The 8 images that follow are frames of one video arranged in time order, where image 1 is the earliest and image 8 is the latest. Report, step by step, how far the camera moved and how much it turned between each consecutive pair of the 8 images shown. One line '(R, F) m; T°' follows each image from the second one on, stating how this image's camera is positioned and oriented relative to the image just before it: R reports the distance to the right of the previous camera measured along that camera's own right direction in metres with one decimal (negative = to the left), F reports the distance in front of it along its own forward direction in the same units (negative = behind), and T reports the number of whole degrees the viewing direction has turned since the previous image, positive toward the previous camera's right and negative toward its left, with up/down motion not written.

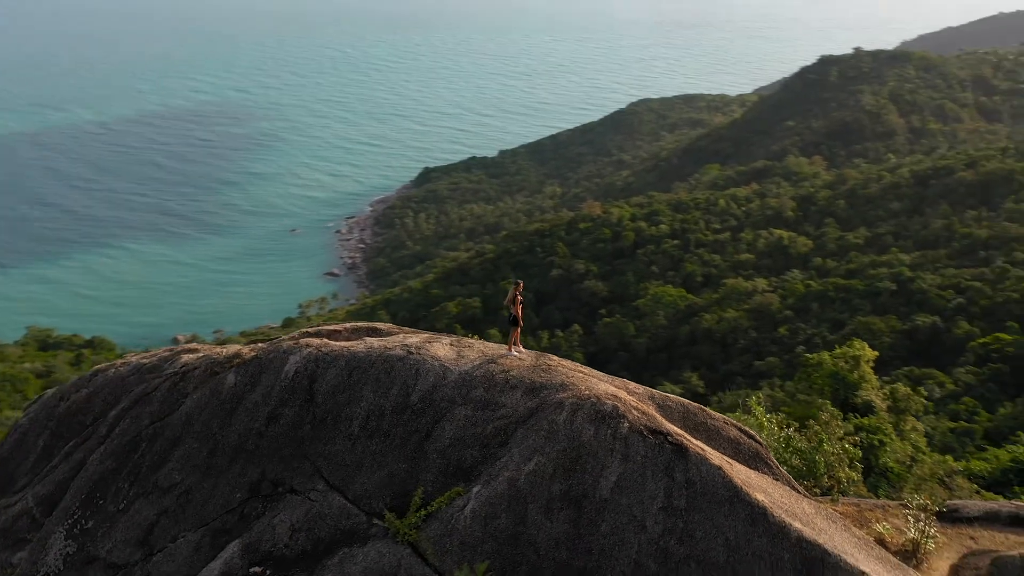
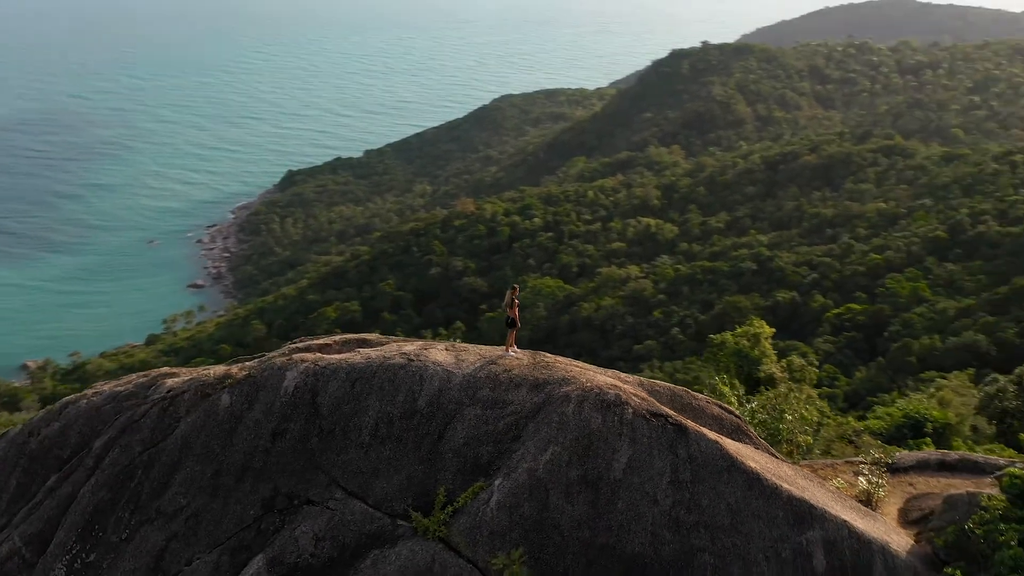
(-0.7, -0.3) m; +9°
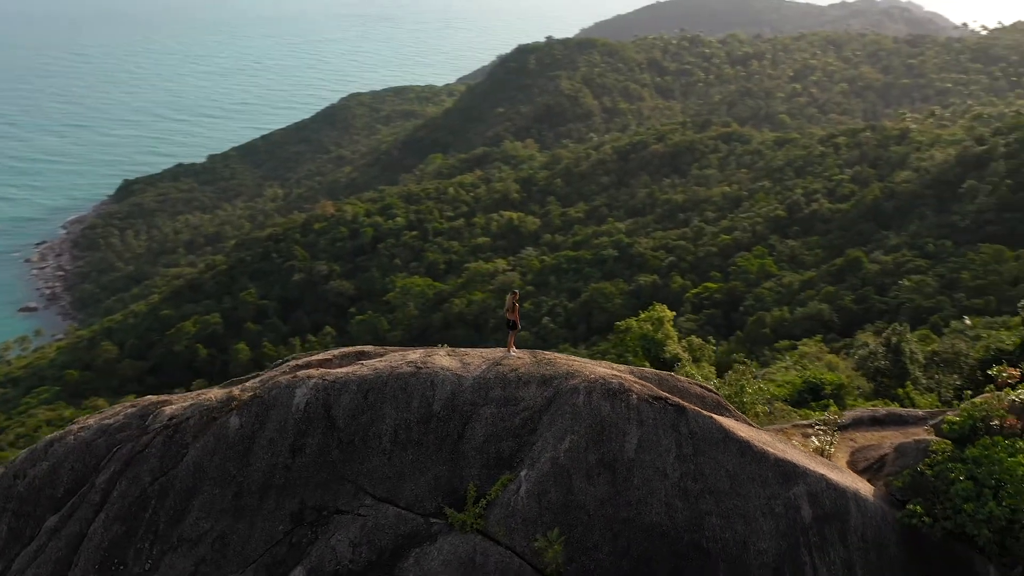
(-0.9, -0.3) m; +10°
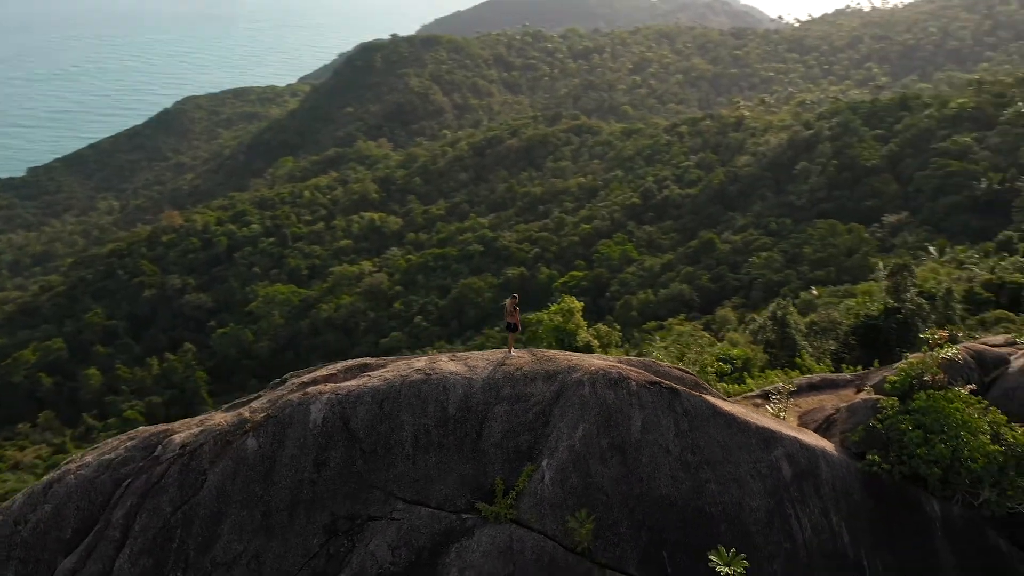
(-0.9, -0.3) m; +10°
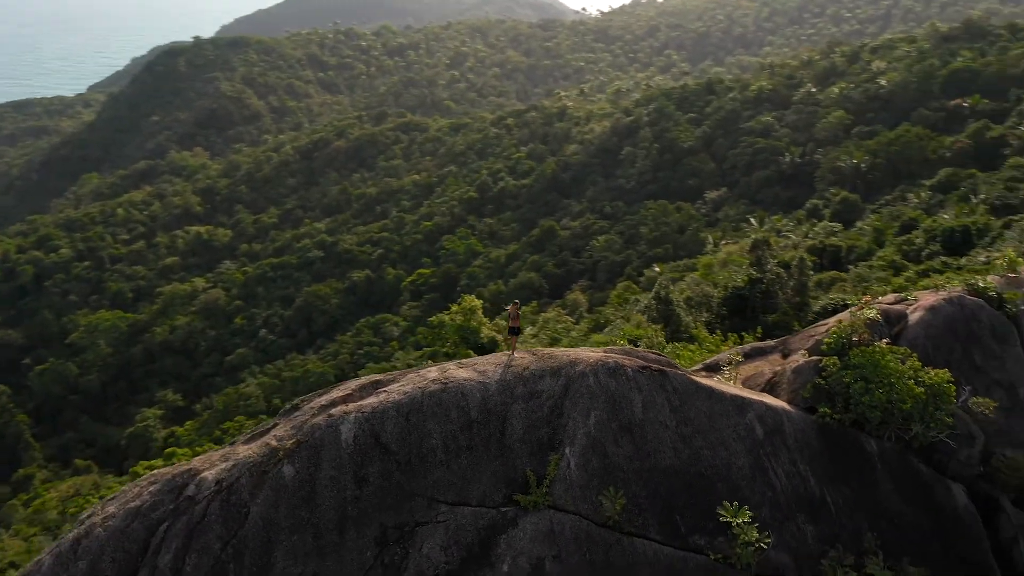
(-1.2, -0.3) m; +12°
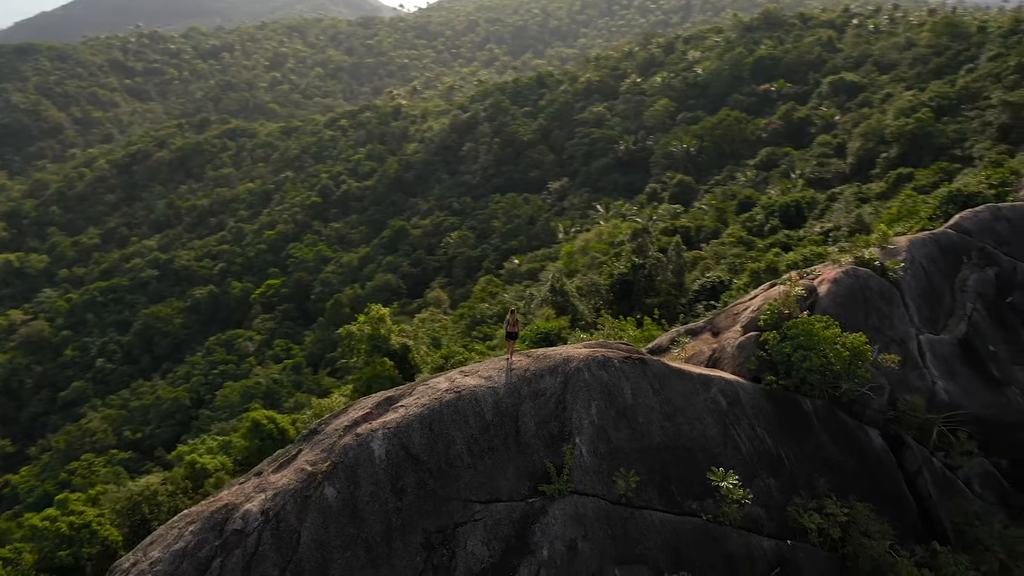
(-1.2, -0.3) m; +11°
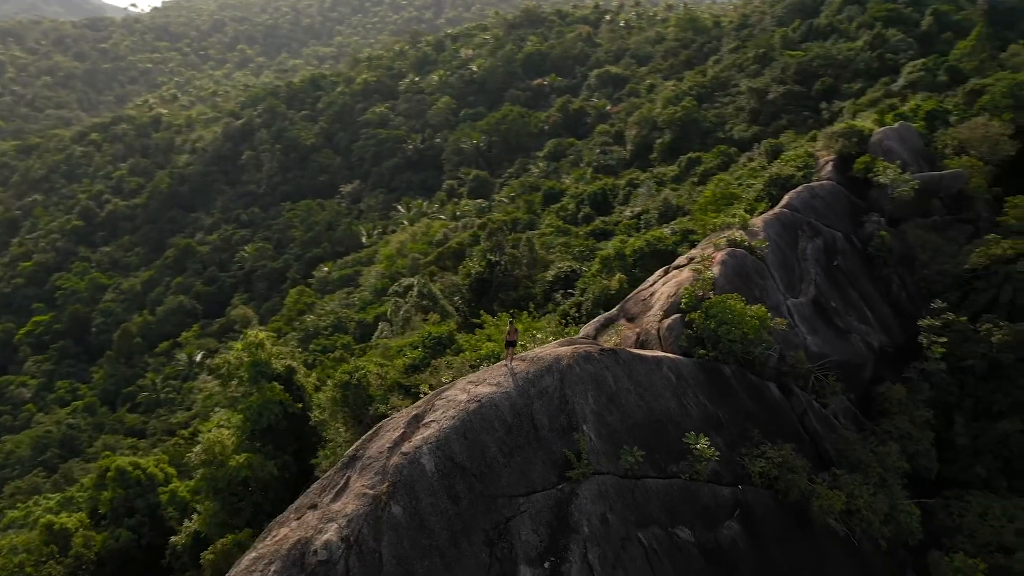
(-1.8, -0.4) m; +16°
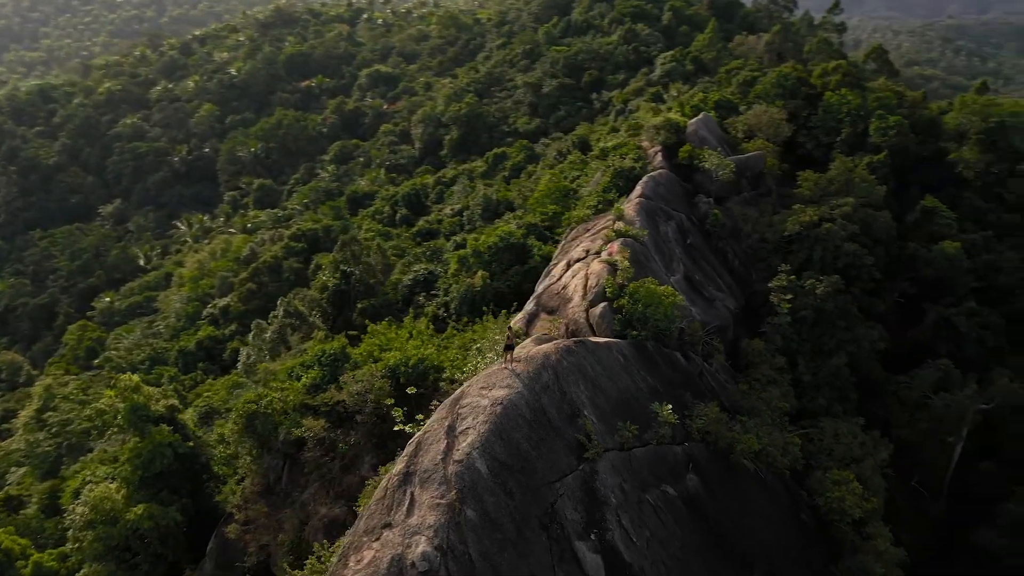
(-2.1, -0.3) m; +17°
